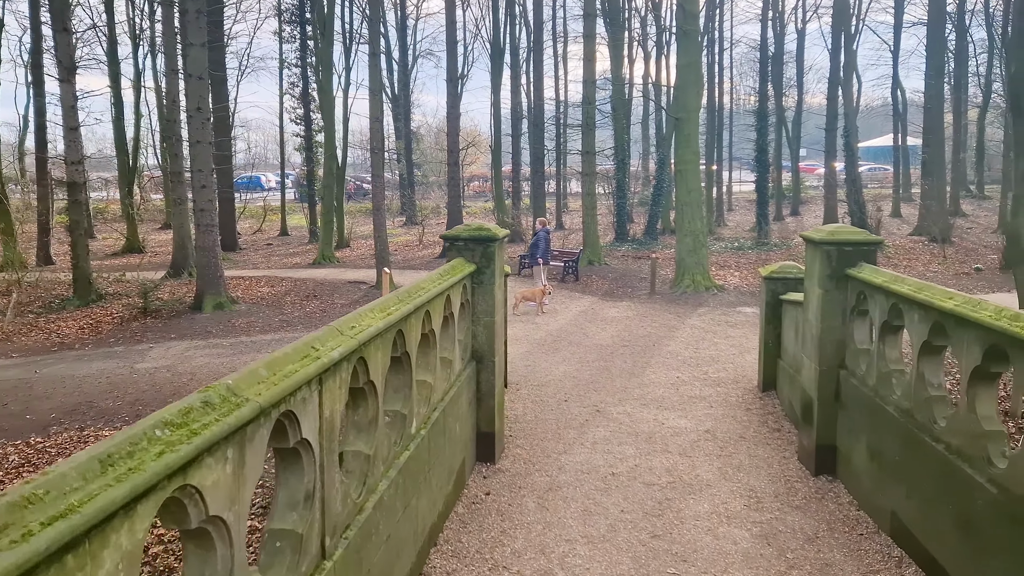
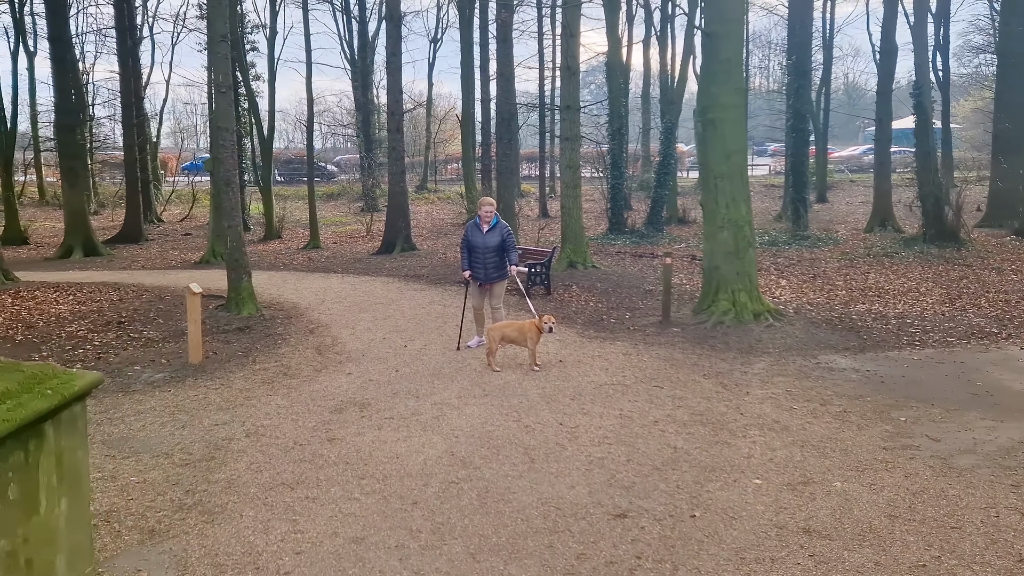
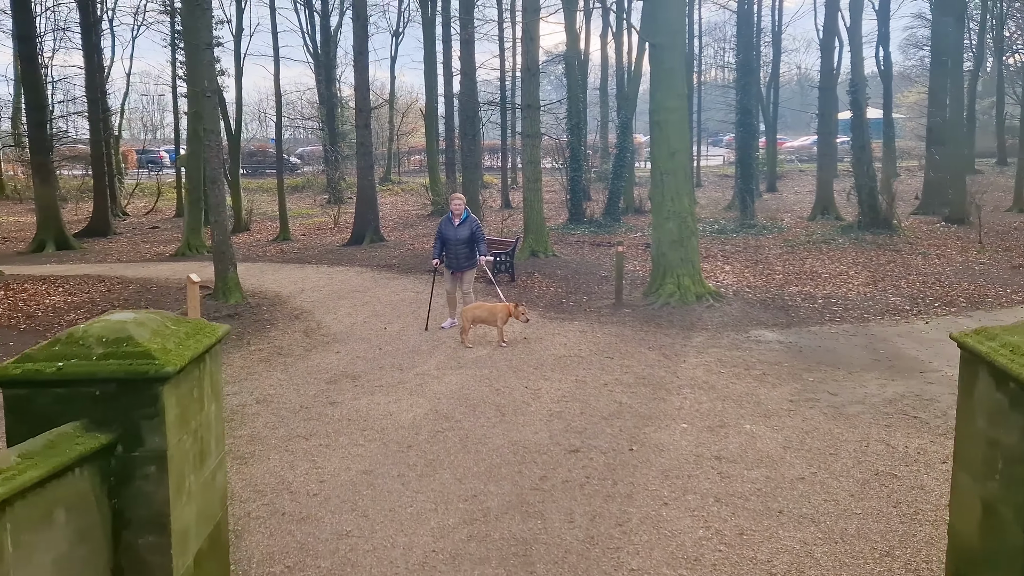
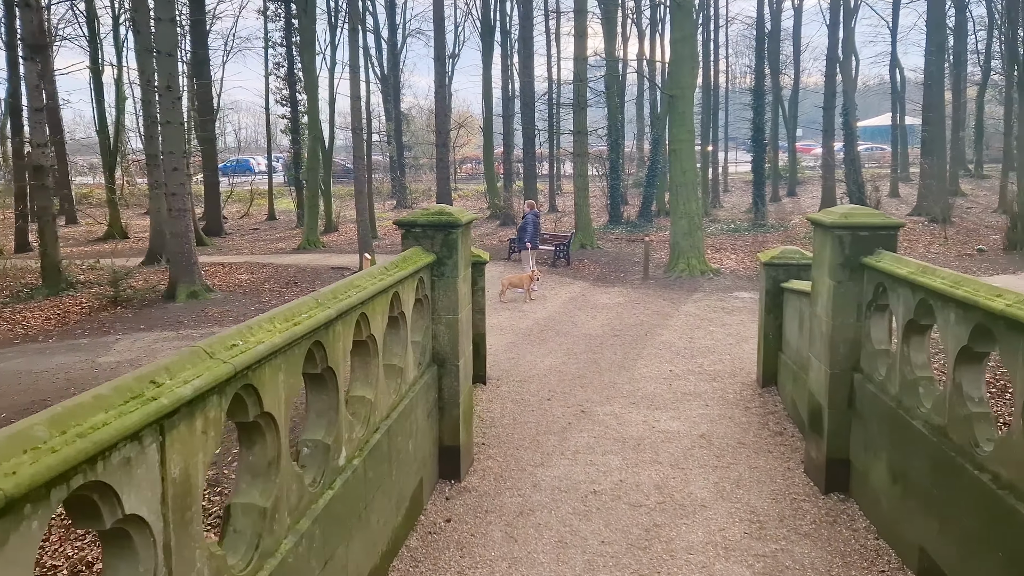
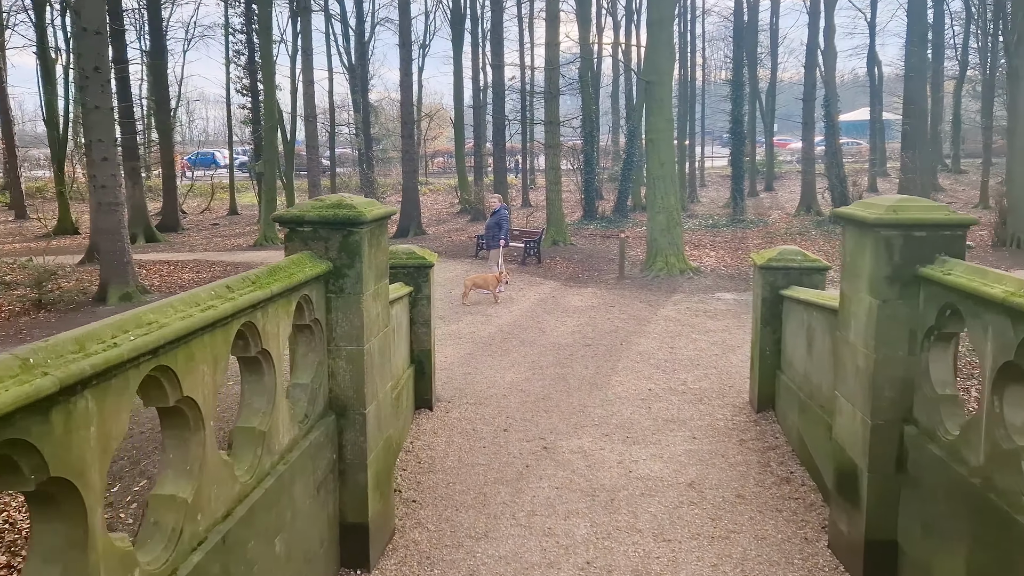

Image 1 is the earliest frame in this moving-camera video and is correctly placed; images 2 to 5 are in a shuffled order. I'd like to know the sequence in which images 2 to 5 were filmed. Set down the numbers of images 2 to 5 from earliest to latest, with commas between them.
4, 5, 3, 2
